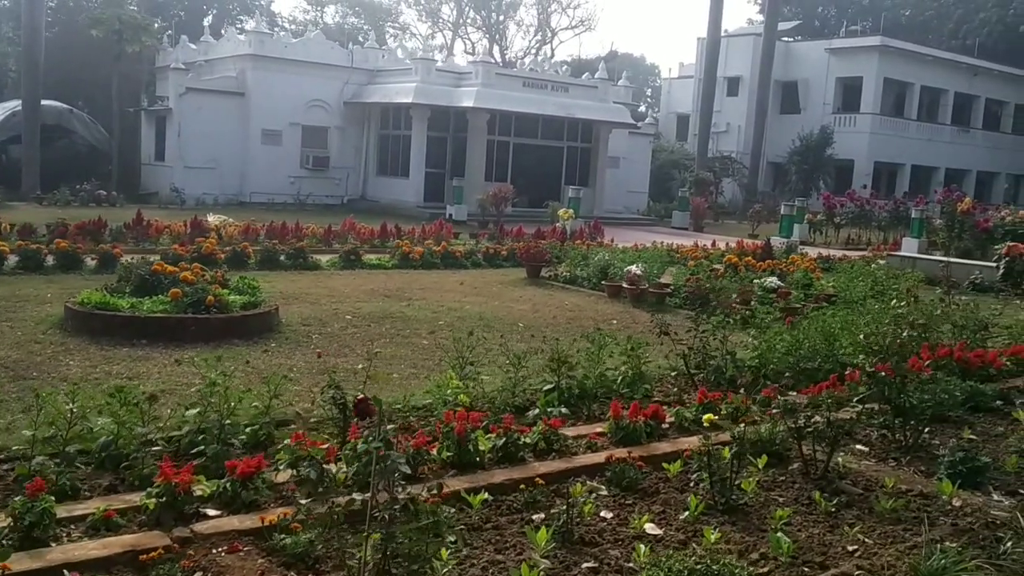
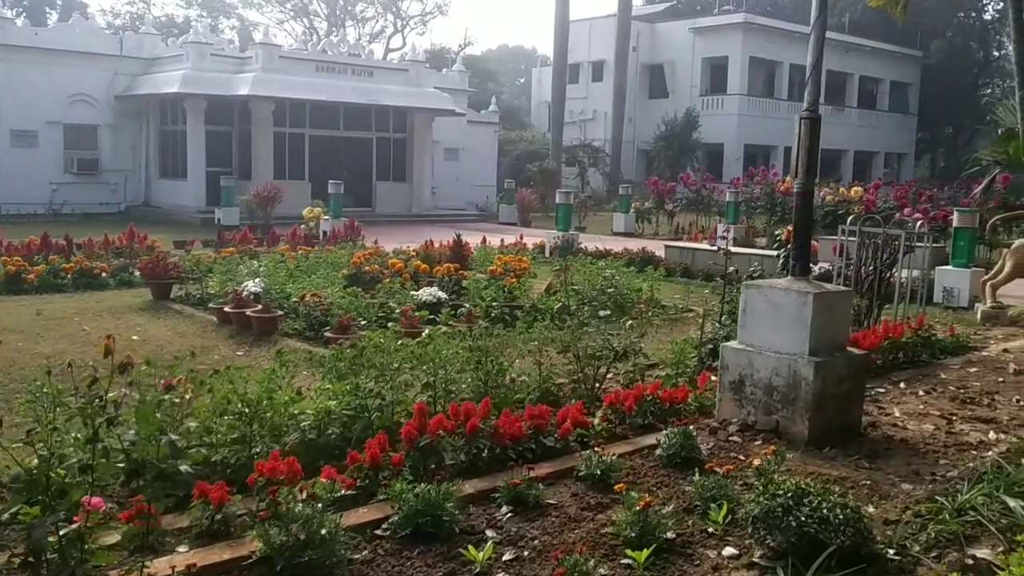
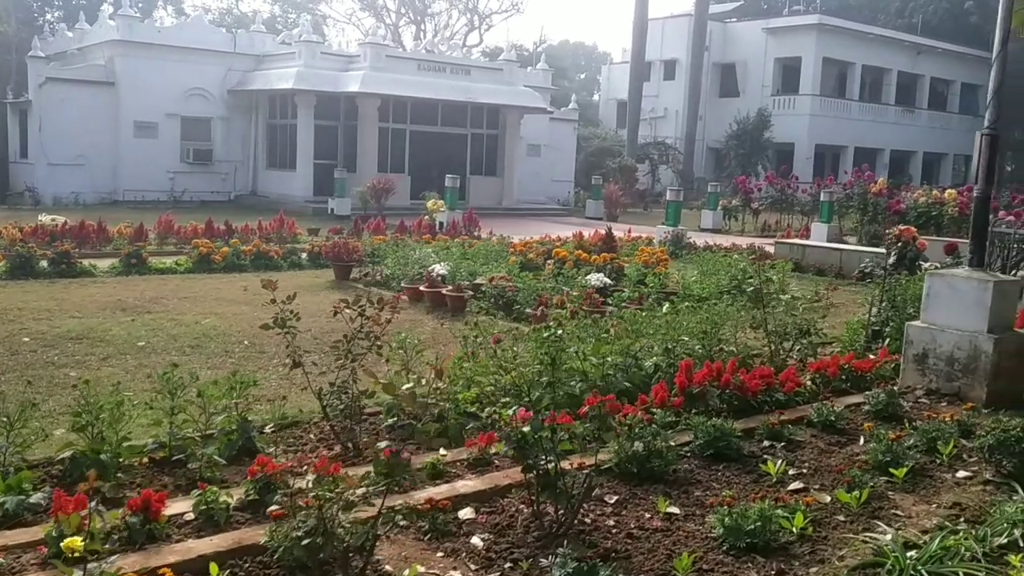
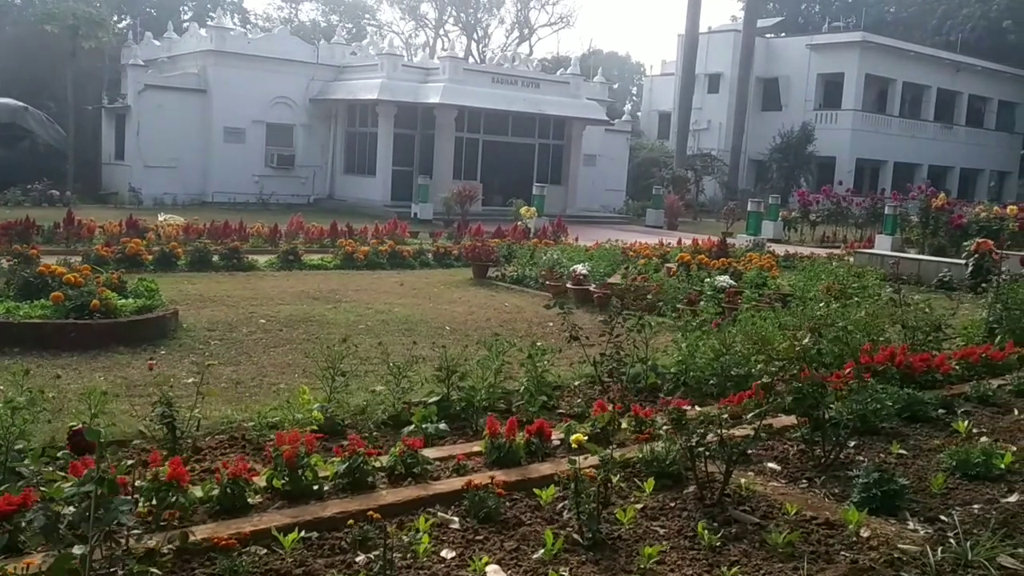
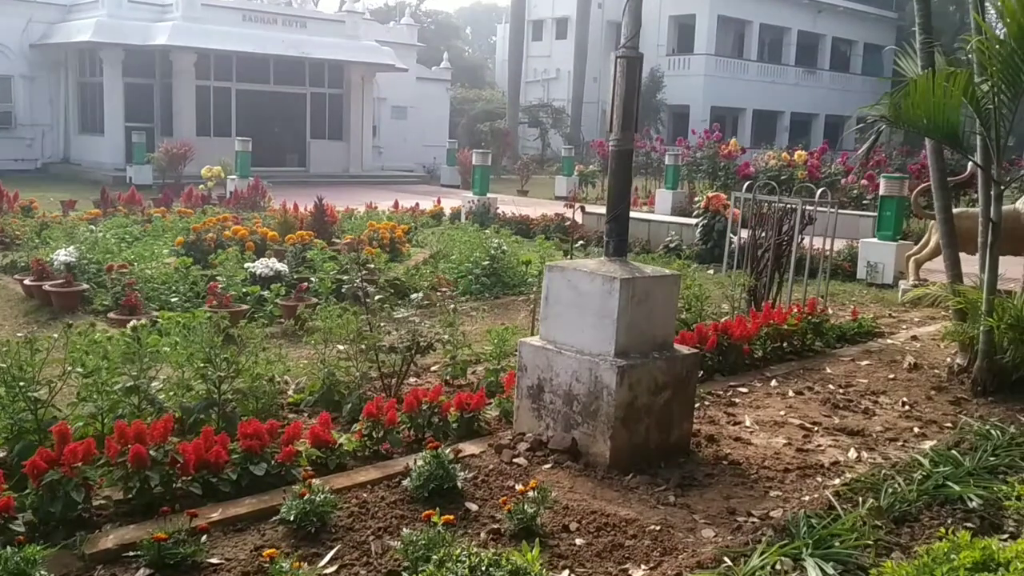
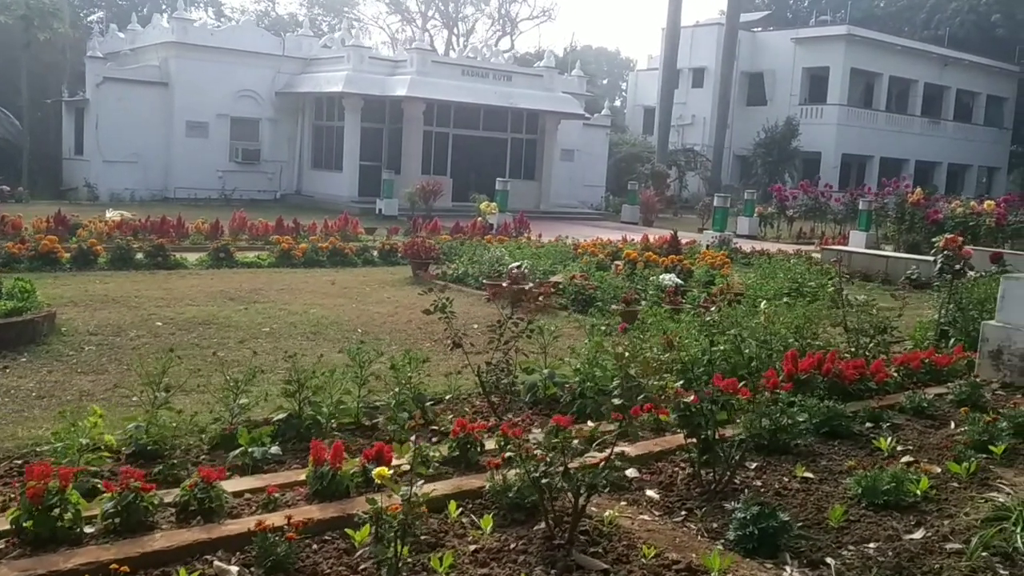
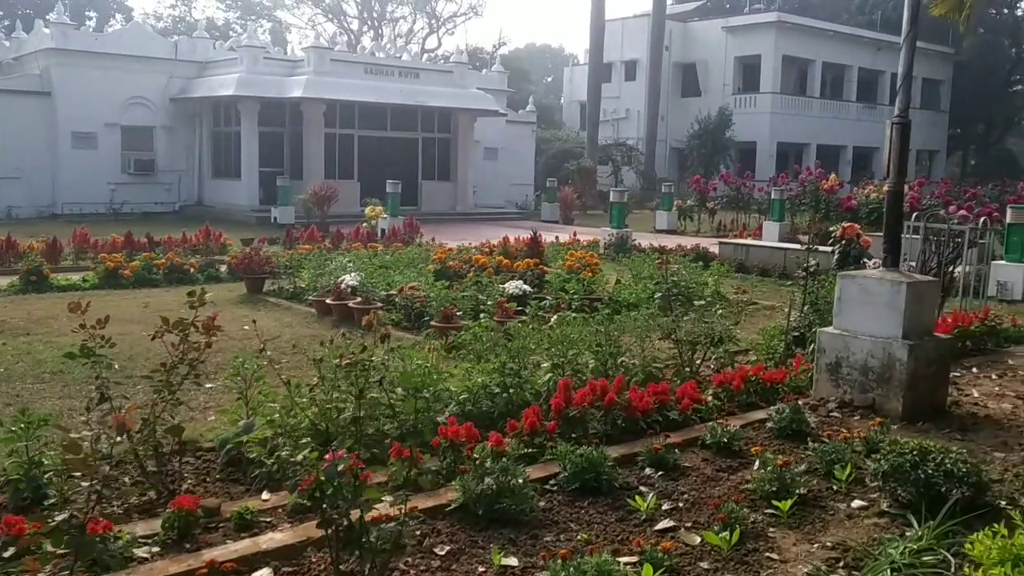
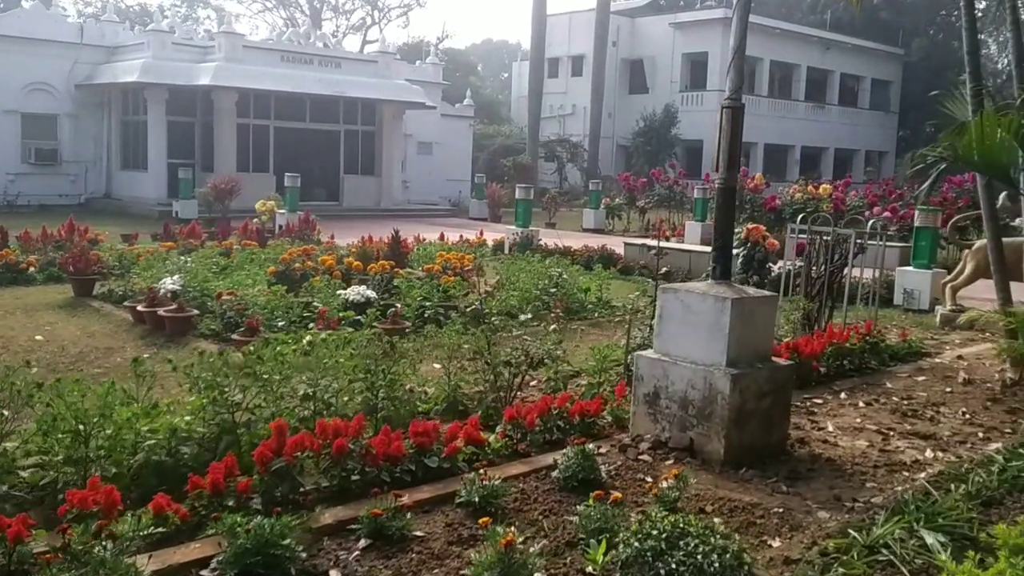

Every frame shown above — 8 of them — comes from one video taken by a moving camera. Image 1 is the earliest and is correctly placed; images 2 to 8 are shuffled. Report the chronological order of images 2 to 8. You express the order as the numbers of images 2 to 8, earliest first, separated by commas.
4, 6, 3, 7, 2, 8, 5
